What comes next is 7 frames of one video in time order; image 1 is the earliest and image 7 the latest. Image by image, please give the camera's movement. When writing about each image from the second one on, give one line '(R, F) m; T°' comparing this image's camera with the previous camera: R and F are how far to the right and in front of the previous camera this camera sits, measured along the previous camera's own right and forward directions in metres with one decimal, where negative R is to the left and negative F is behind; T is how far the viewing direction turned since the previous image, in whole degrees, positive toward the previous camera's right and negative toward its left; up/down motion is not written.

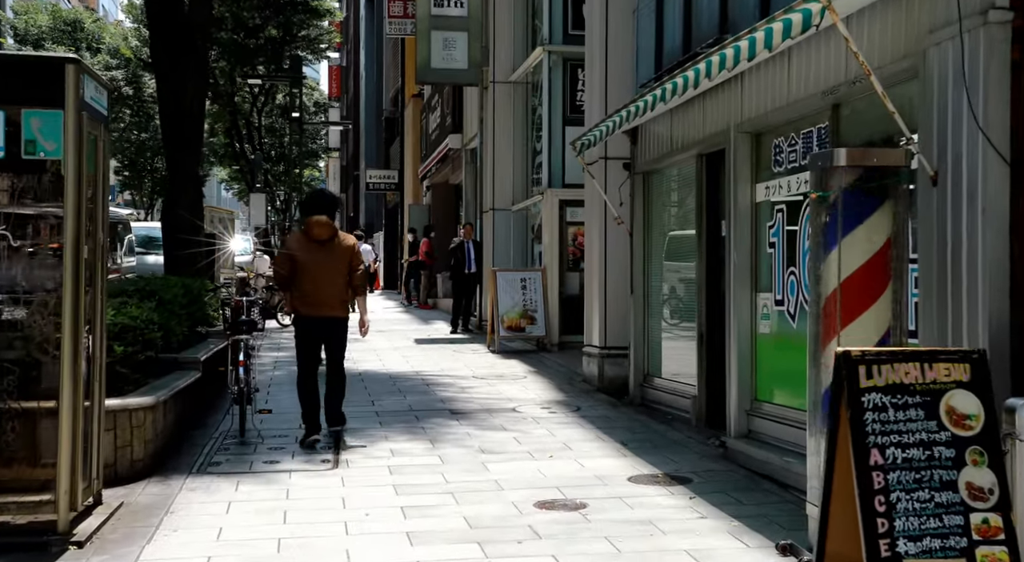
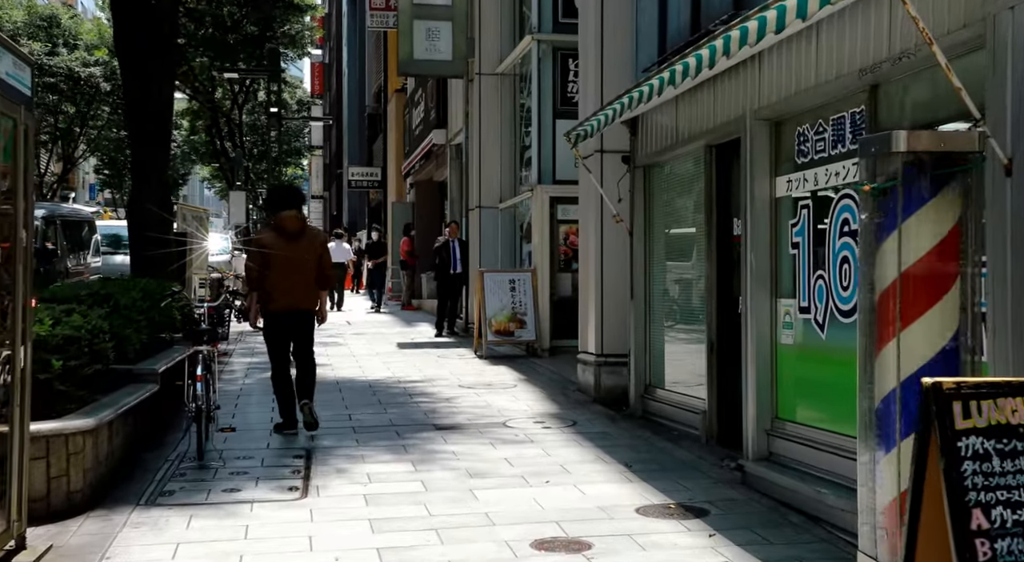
(0.0, +0.9) m; +1°
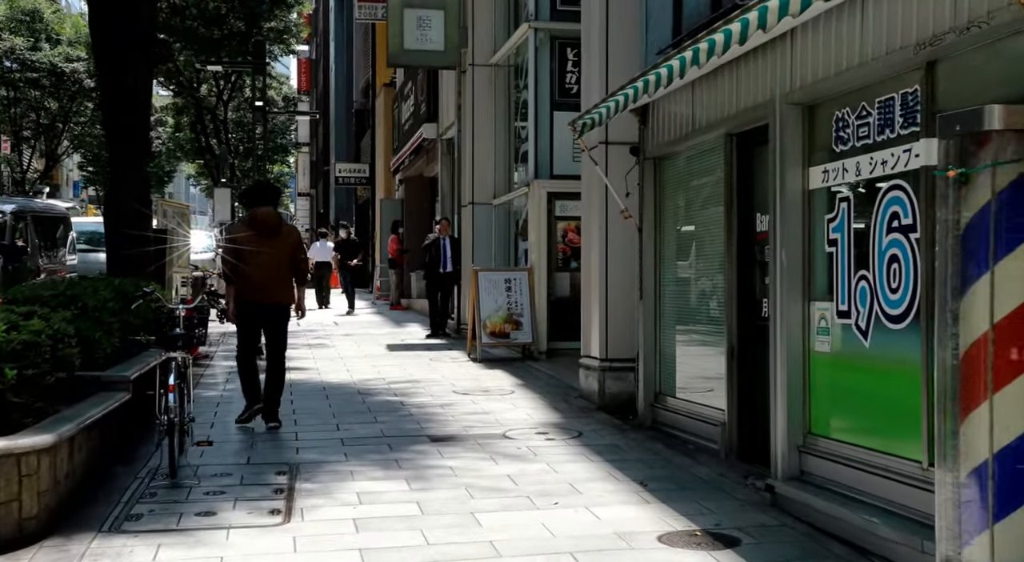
(-0.1, +0.7) m; +1°
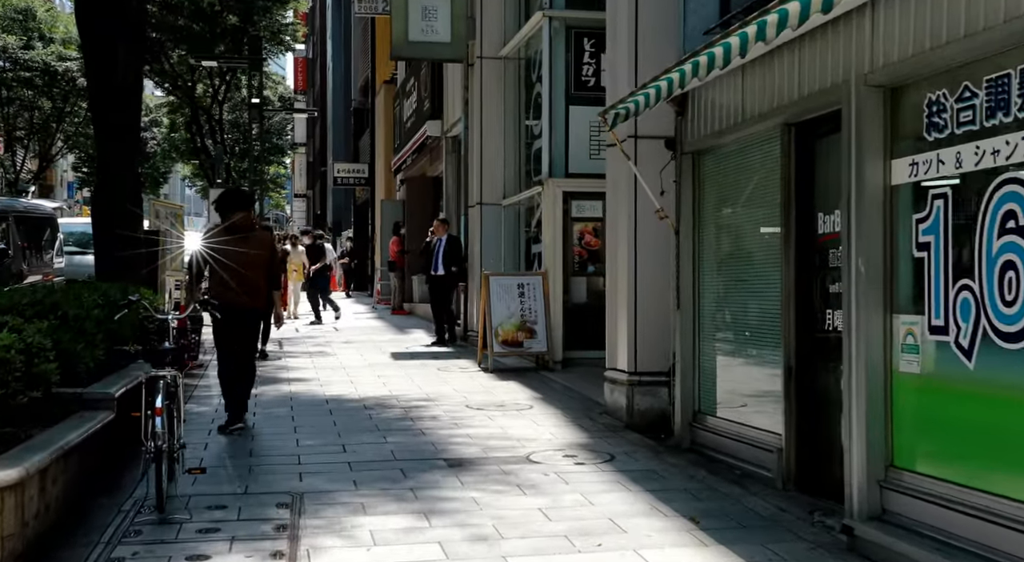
(-0.2, +0.8) m; 0°
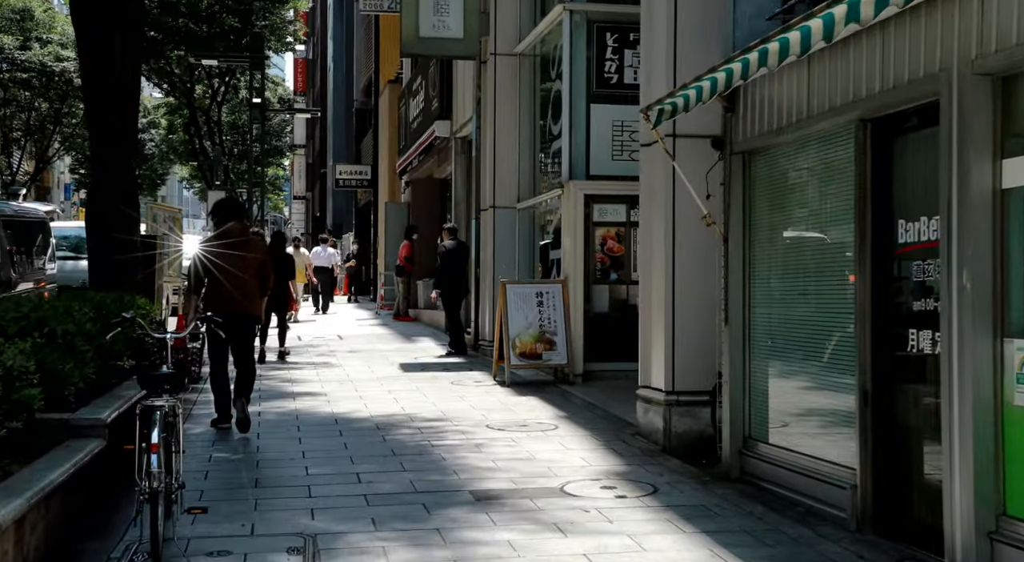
(-0.2, +0.8) m; 0°
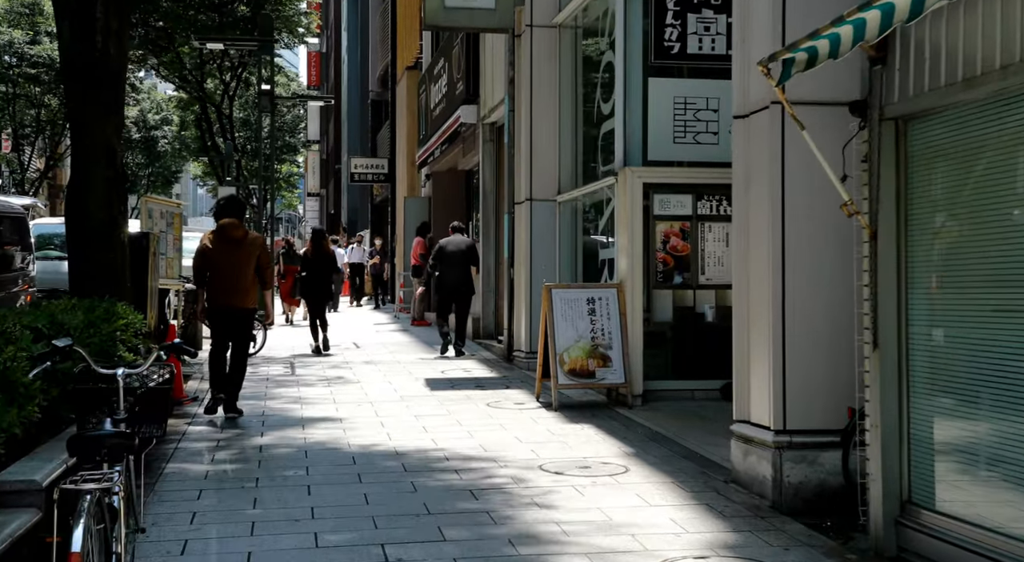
(-0.3, +1.9) m; -1°
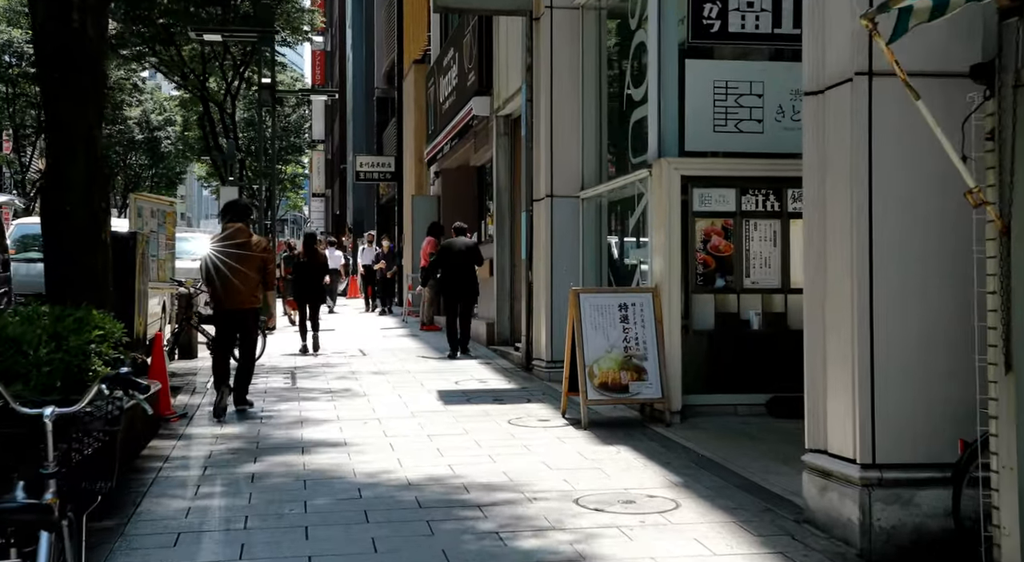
(-0.1, +1.1) m; 0°
